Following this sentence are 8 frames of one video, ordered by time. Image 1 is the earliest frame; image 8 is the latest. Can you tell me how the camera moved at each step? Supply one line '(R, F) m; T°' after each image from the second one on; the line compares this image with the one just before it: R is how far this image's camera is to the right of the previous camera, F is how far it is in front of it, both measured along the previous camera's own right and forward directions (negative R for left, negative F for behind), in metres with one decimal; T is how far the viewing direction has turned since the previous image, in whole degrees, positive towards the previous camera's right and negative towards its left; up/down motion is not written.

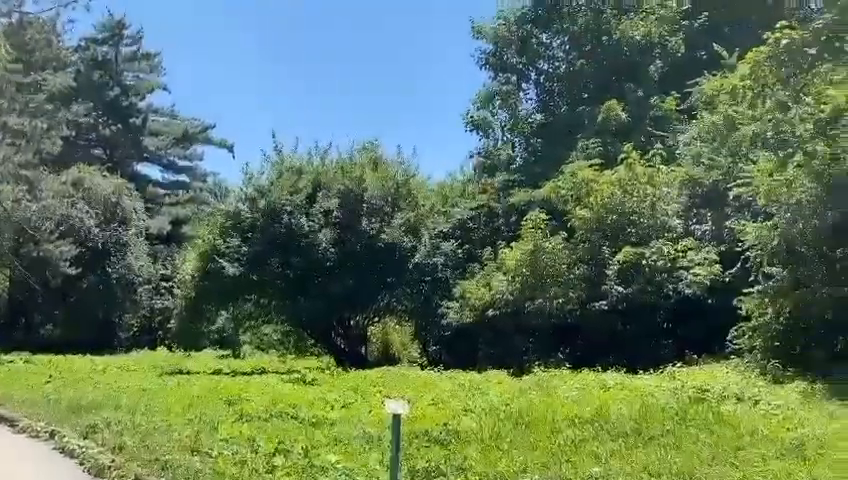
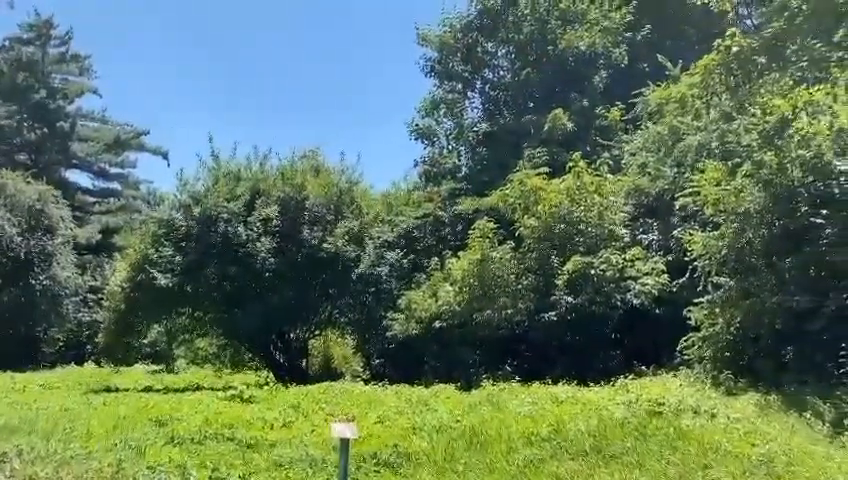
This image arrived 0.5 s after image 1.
(-0.1, +0.7) m; +5°
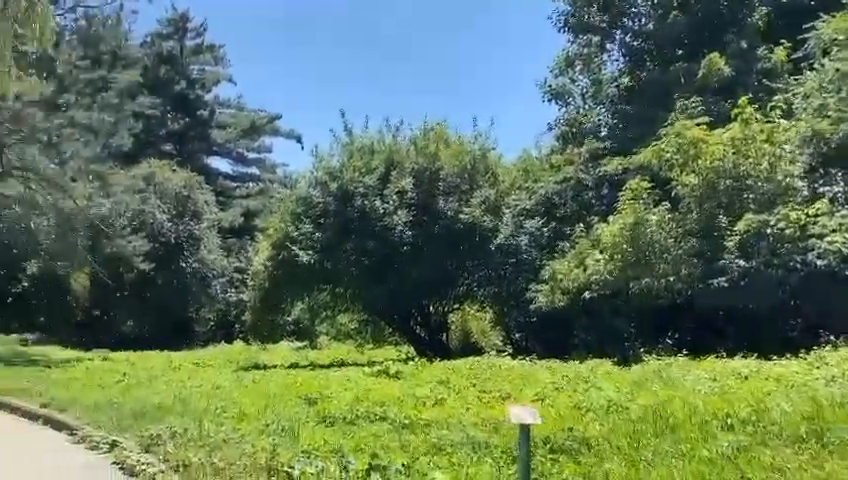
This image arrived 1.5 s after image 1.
(-0.5, +1.1) m; -10°
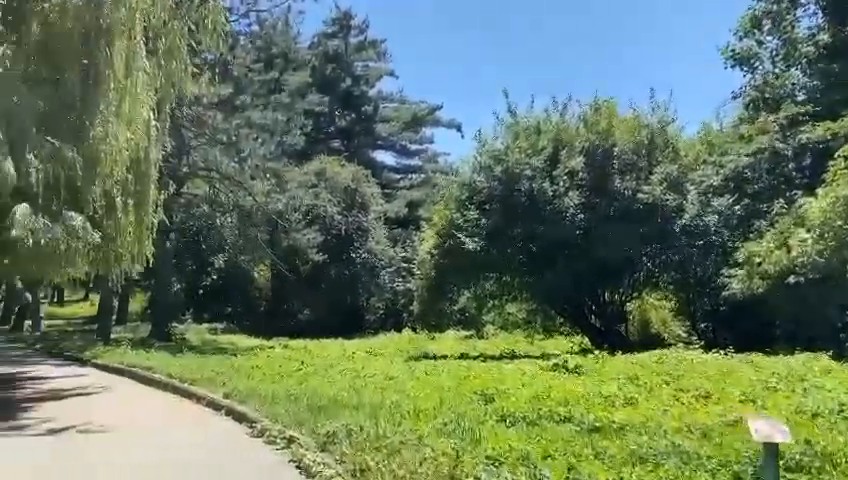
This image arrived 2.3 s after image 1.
(-0.3, +0.9) m; -13°
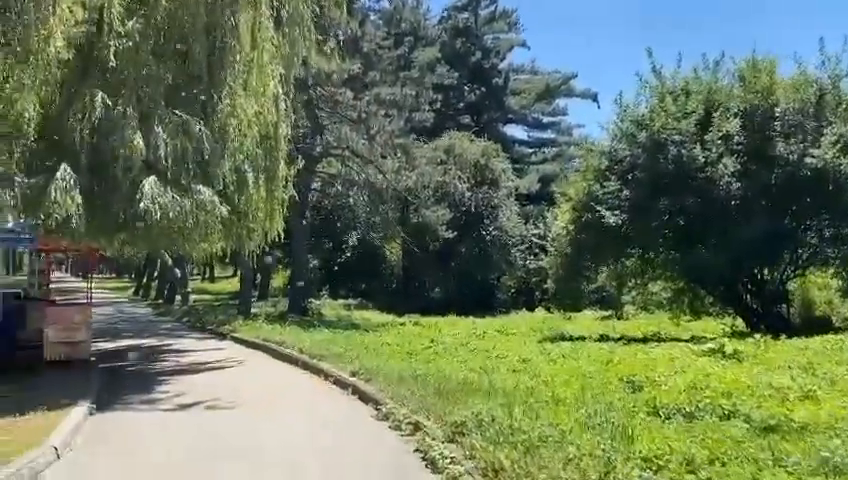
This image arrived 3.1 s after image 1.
(-0.1, +1.0) m; -10°
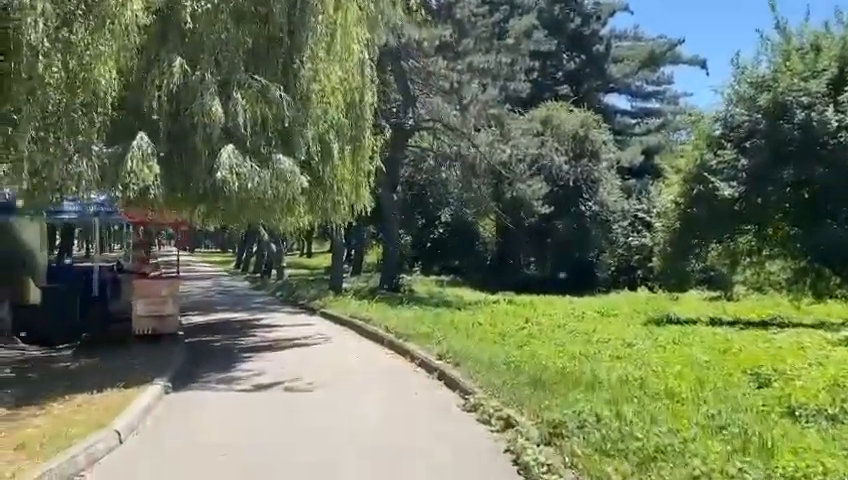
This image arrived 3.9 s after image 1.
(0.0, +1.0) m; -7°
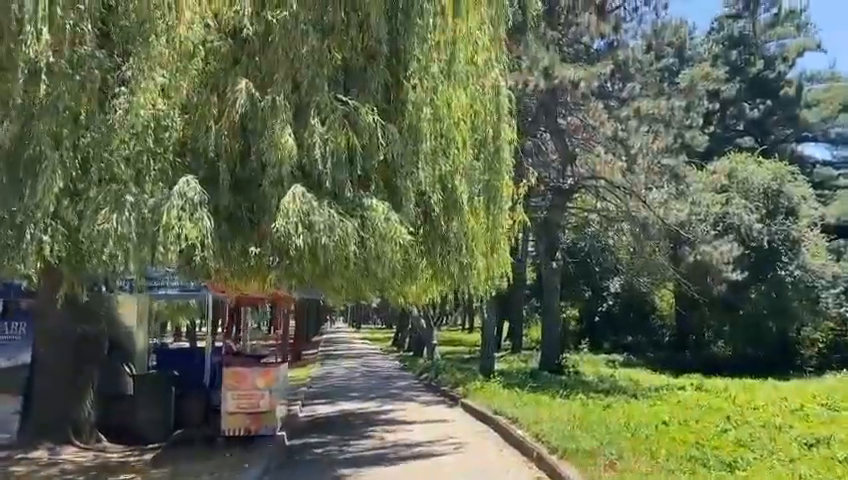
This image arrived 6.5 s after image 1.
(+0.1, +3.5) m; -13°
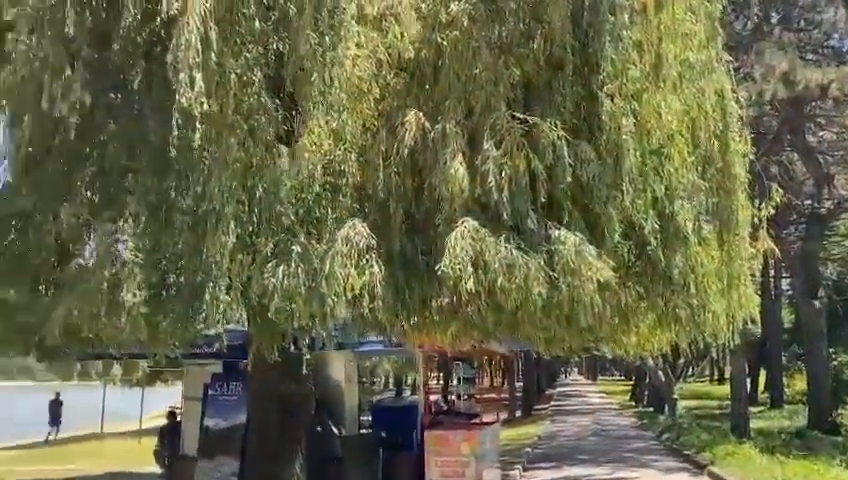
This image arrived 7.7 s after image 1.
(+0.3, +1.4) m; -18°
